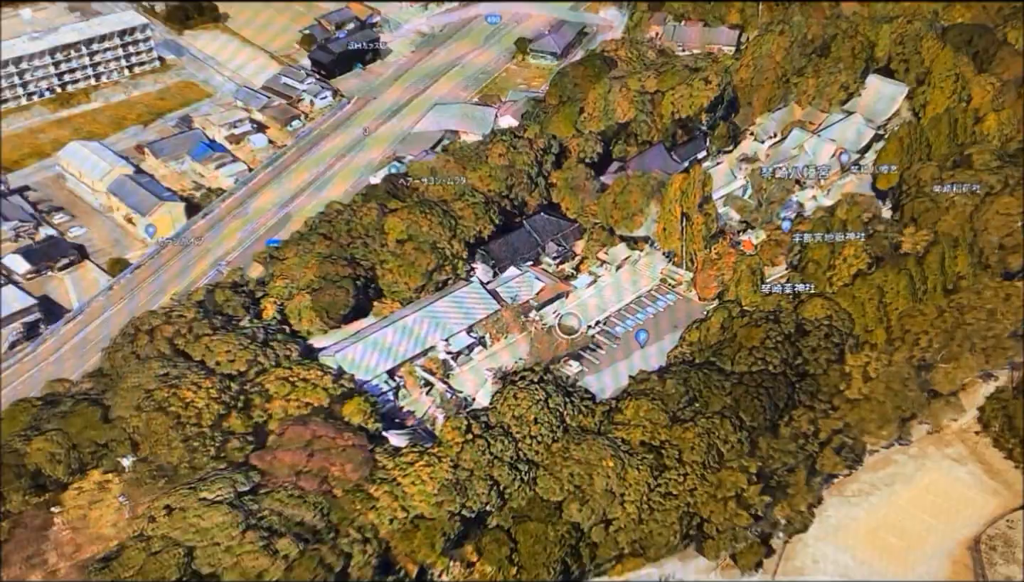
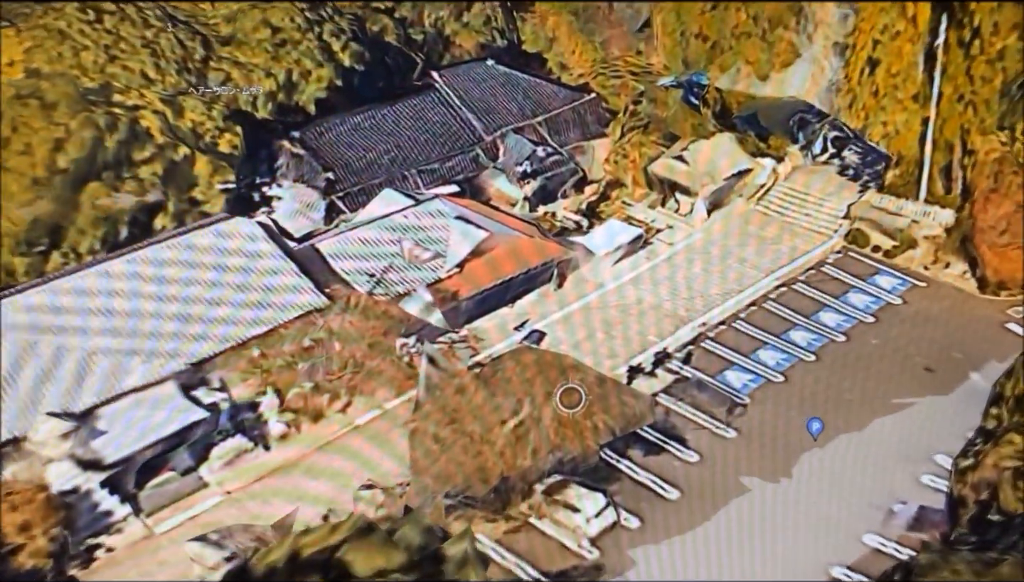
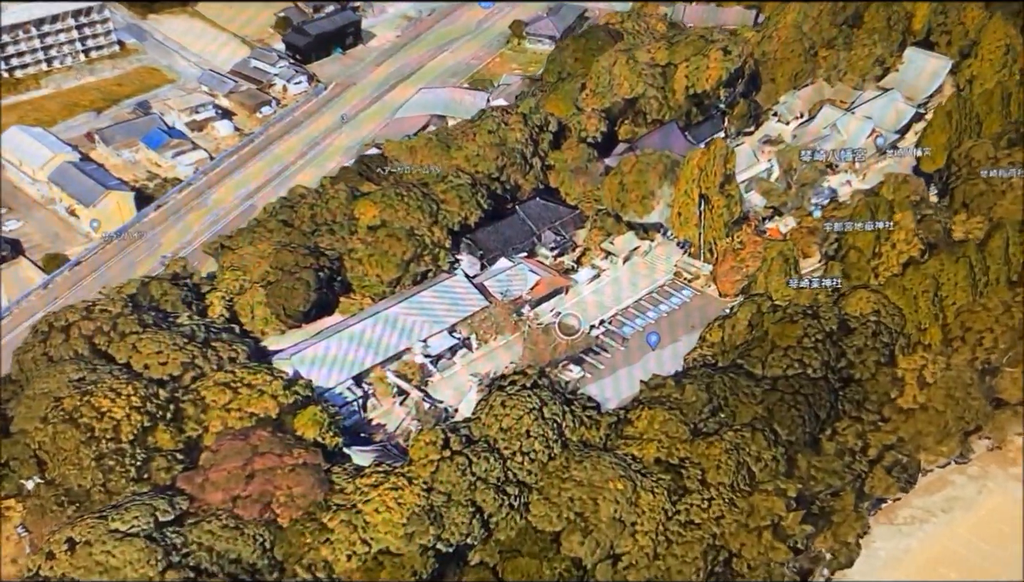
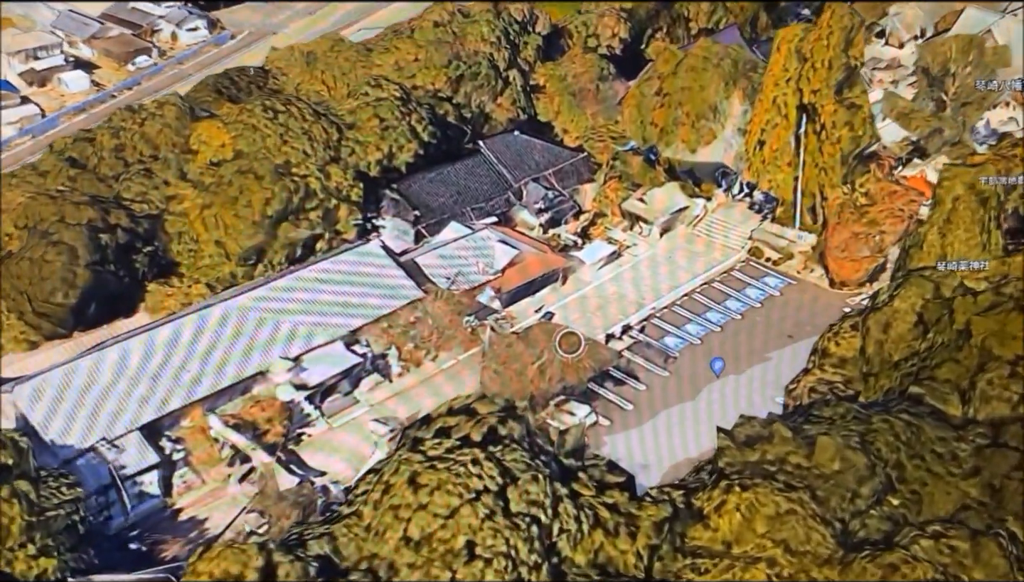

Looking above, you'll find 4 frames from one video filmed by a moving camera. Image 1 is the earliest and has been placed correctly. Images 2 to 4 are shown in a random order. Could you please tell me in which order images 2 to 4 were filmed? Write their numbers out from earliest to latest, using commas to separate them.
3, 4, 2
